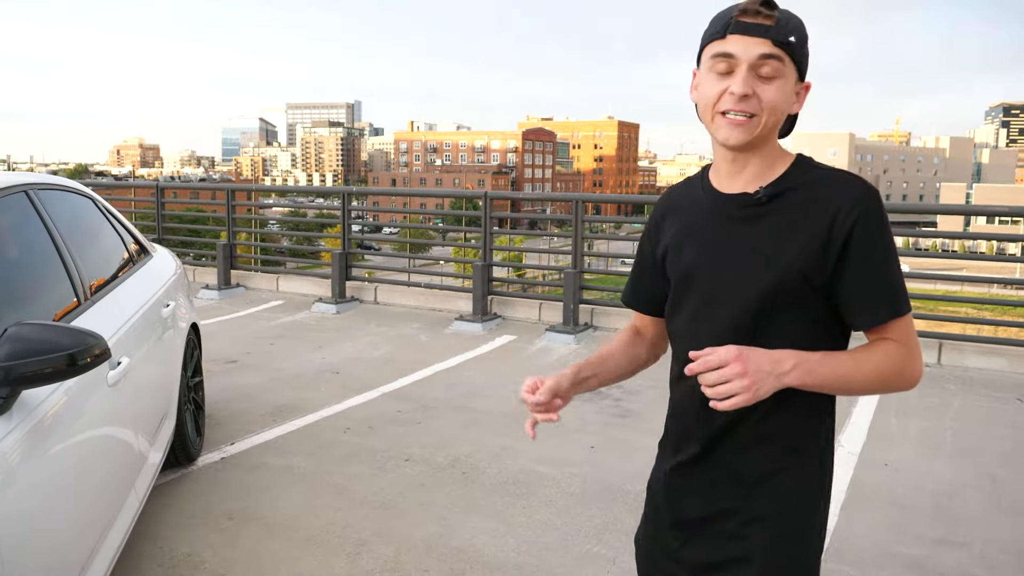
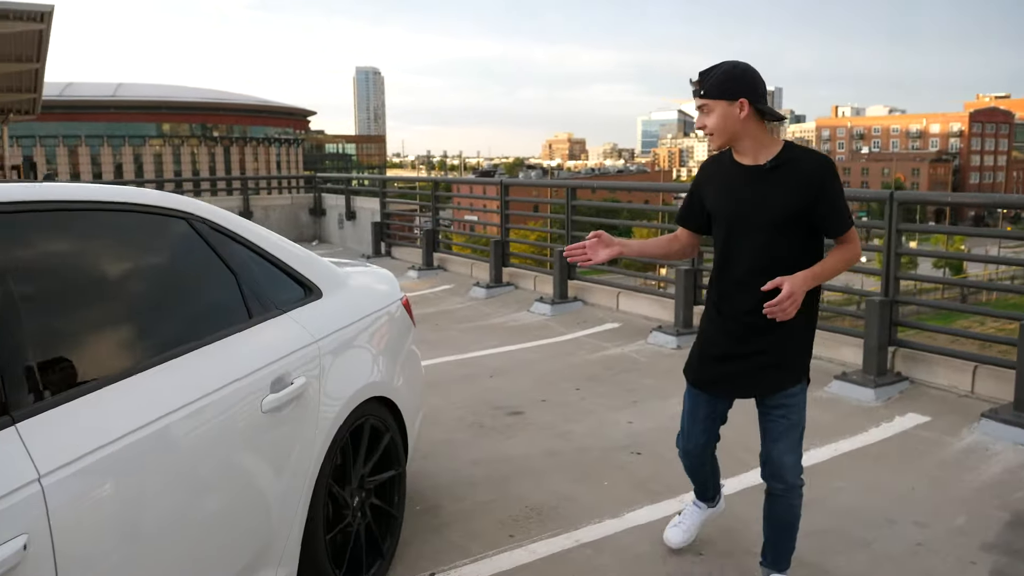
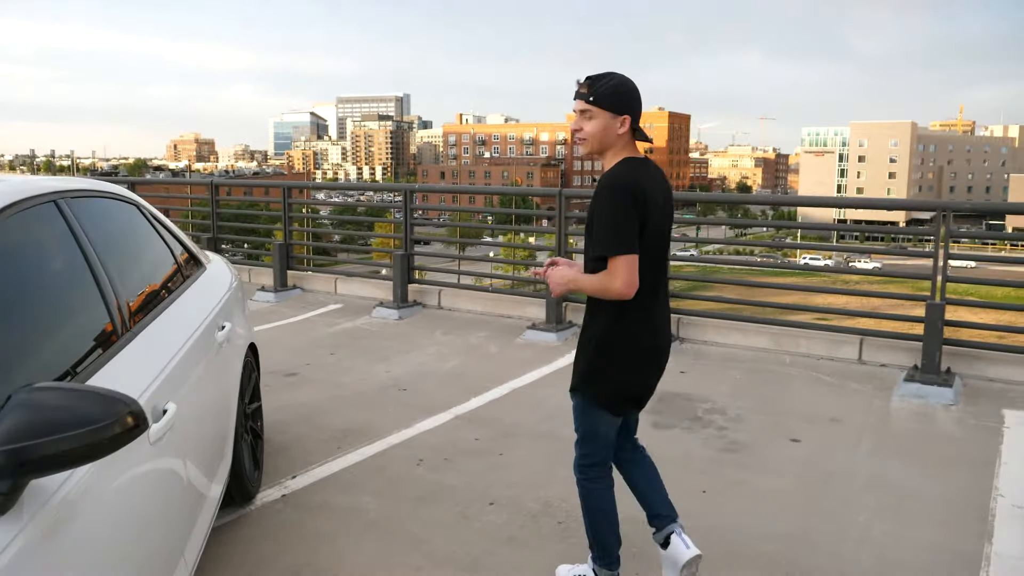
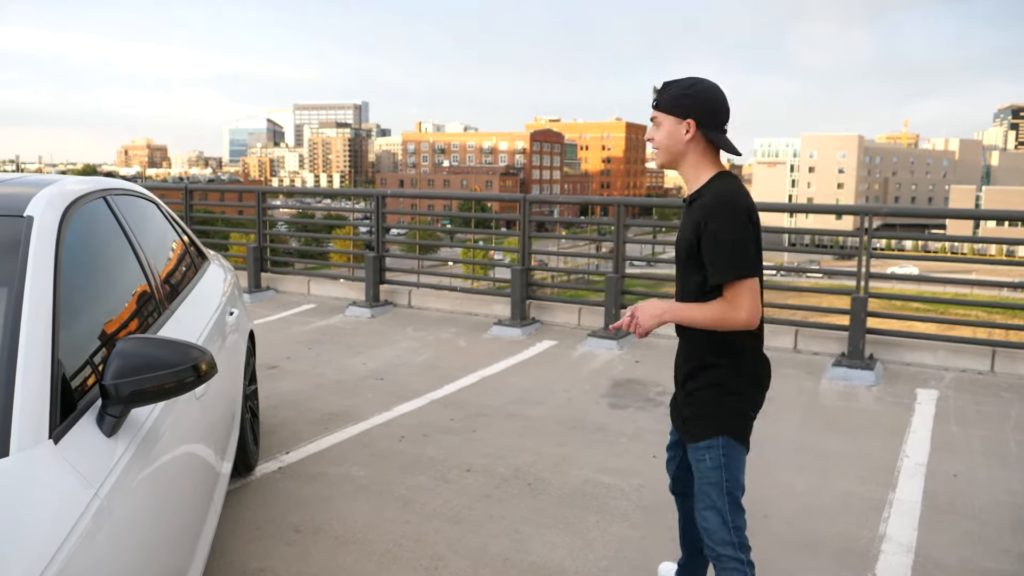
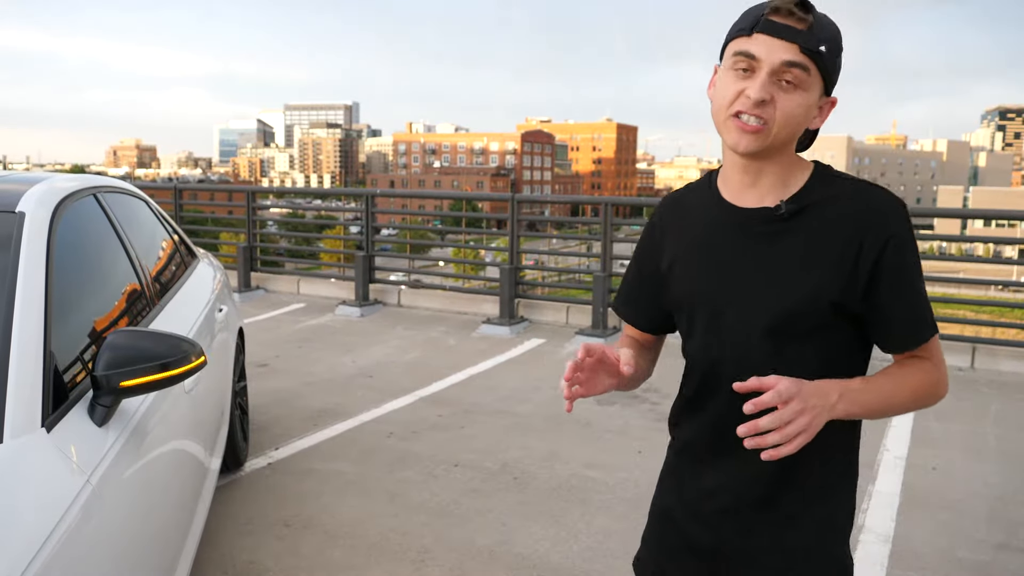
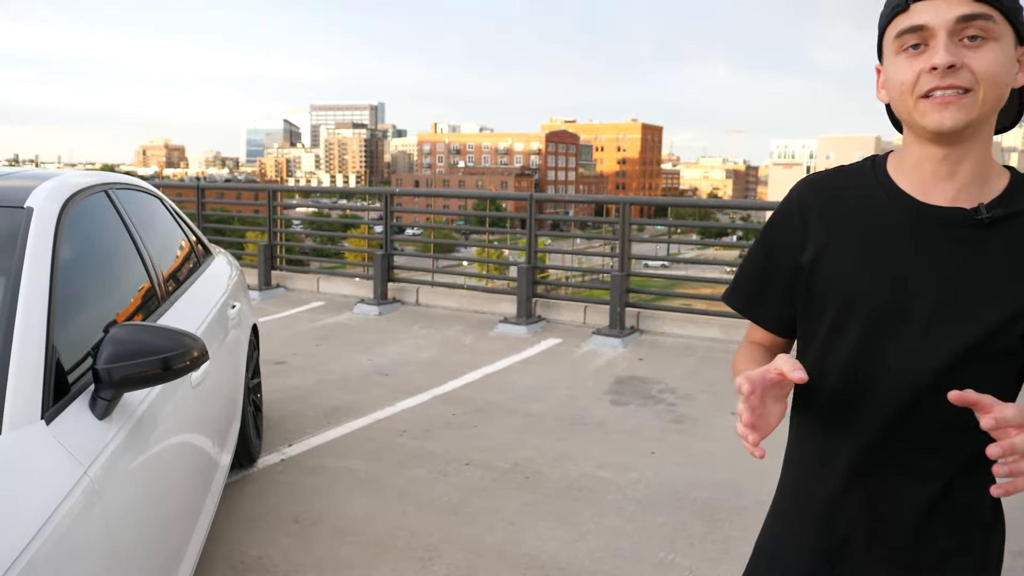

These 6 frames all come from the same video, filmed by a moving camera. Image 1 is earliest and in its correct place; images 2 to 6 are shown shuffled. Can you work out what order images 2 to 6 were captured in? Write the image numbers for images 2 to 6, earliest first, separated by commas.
6, 5, 4, 3, 2
